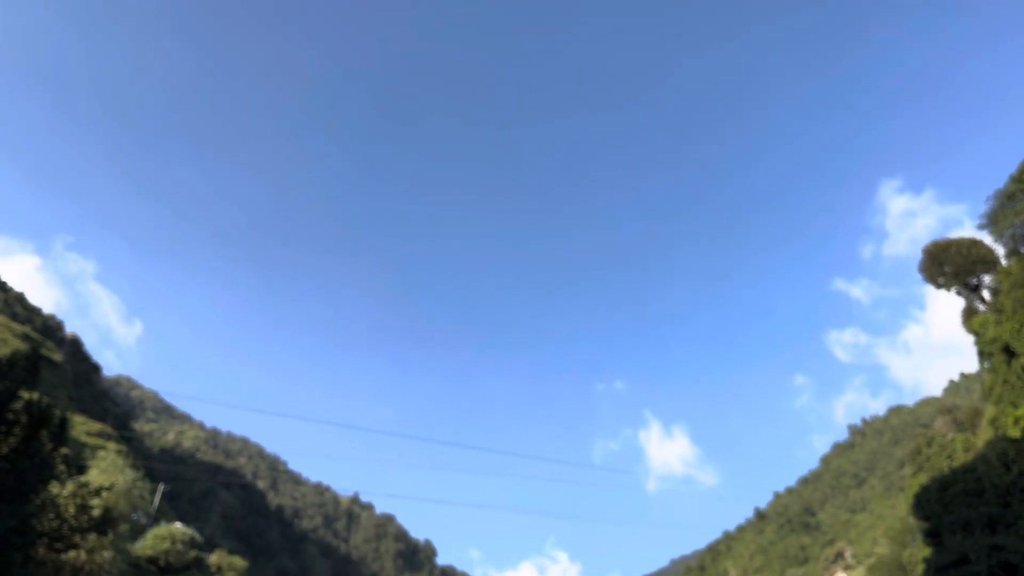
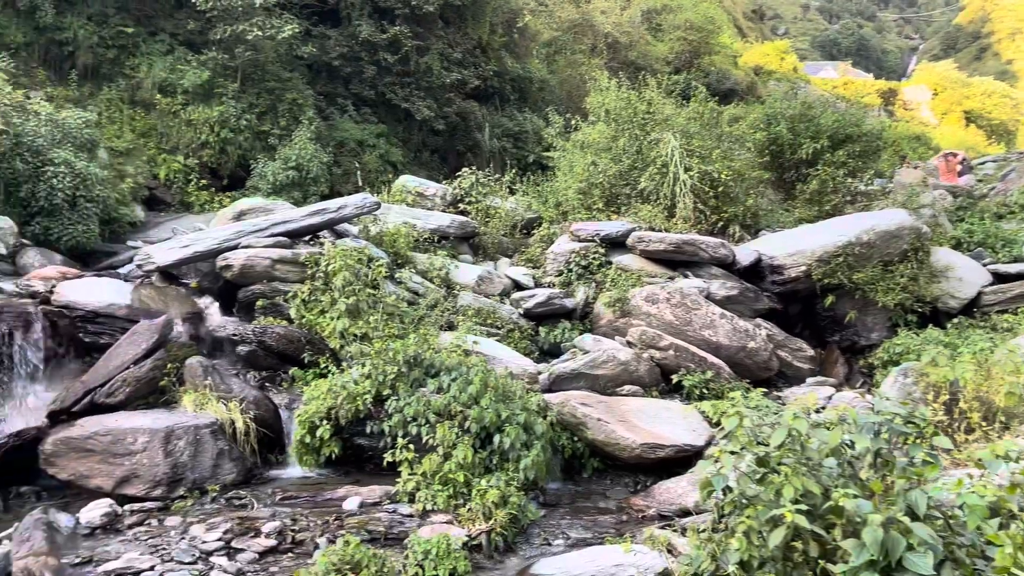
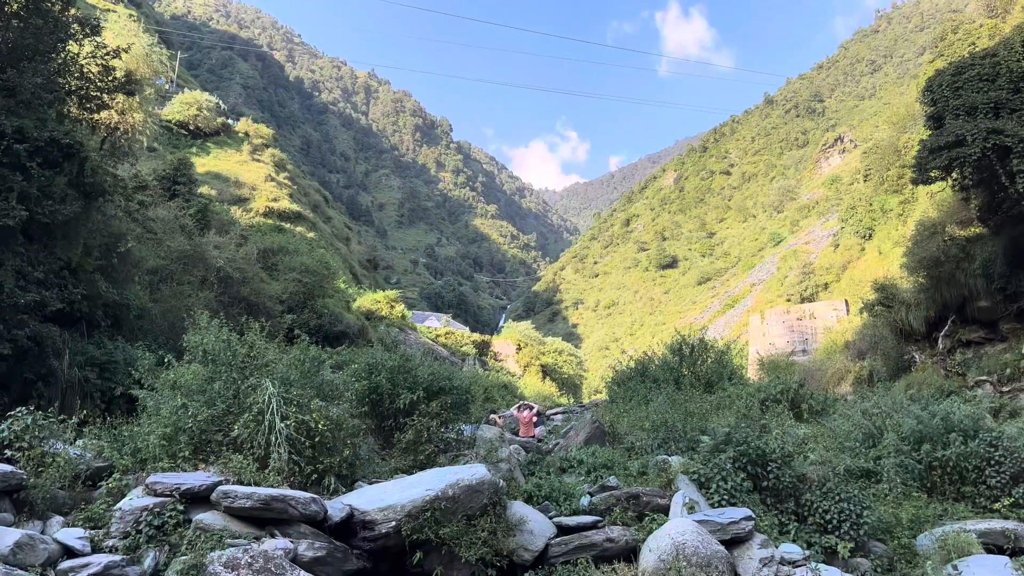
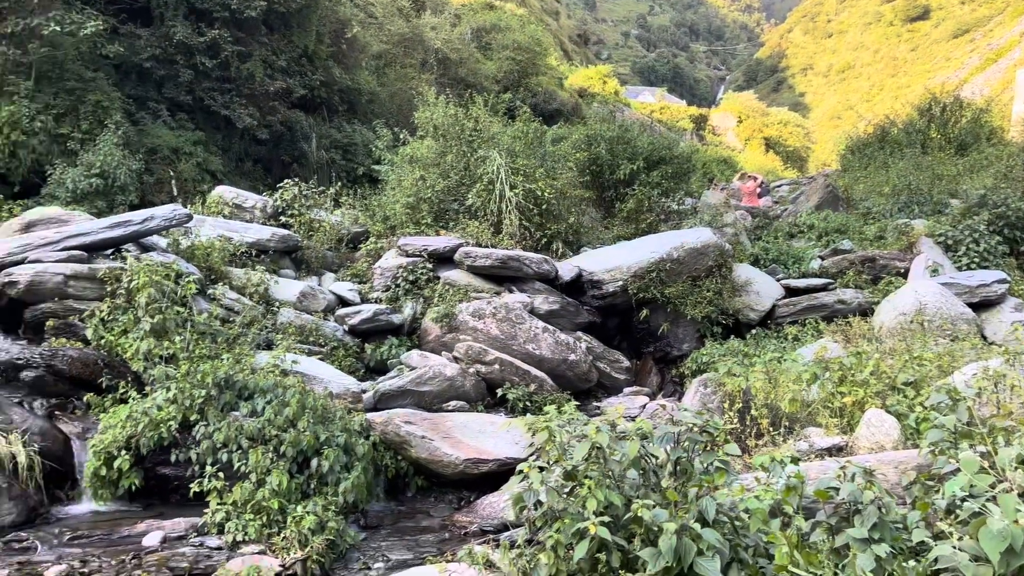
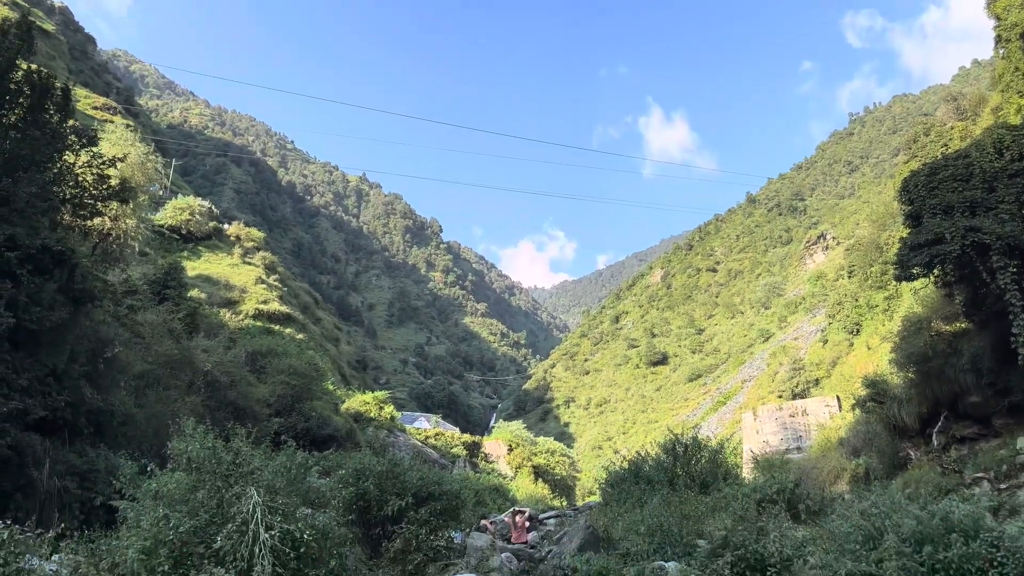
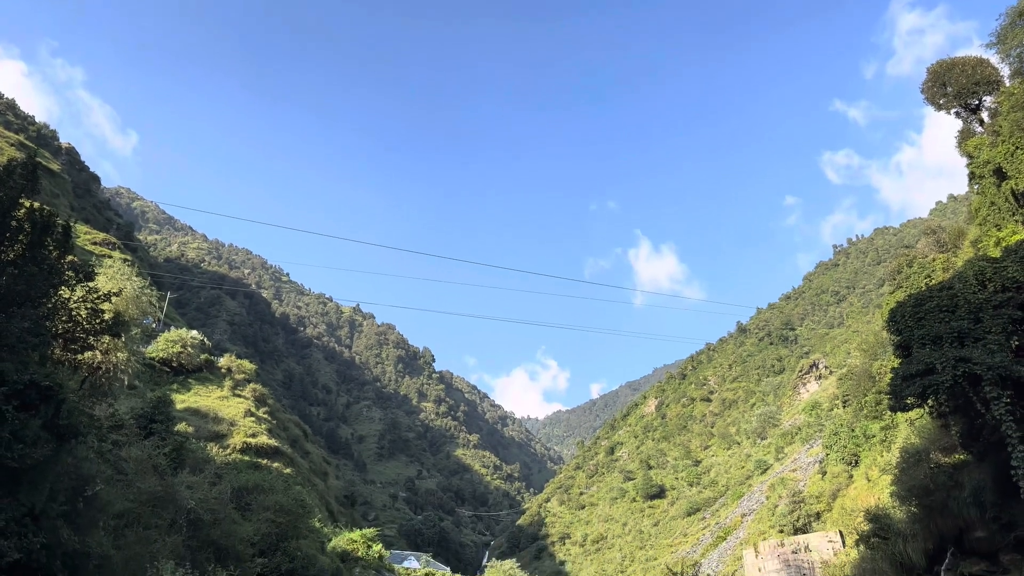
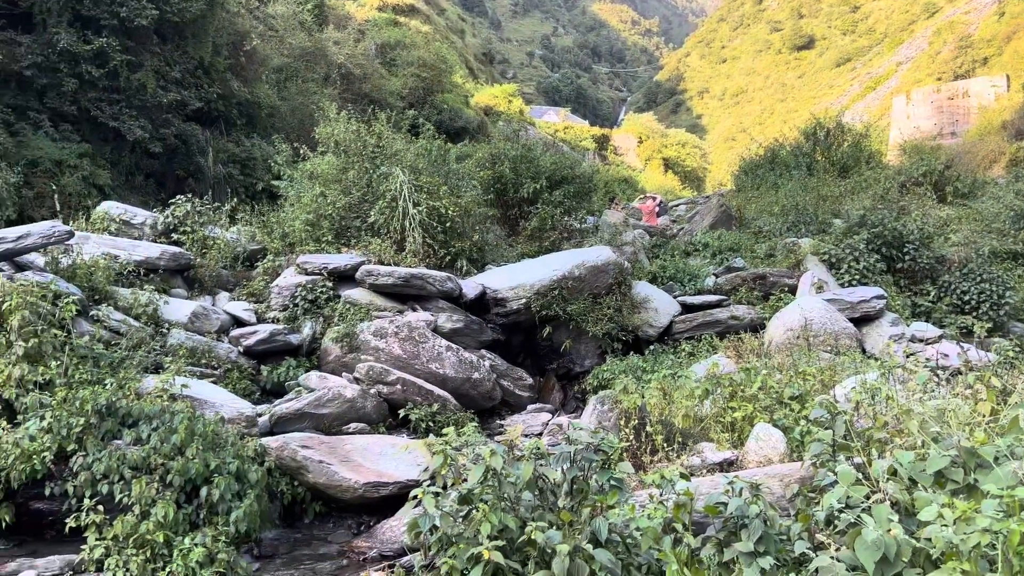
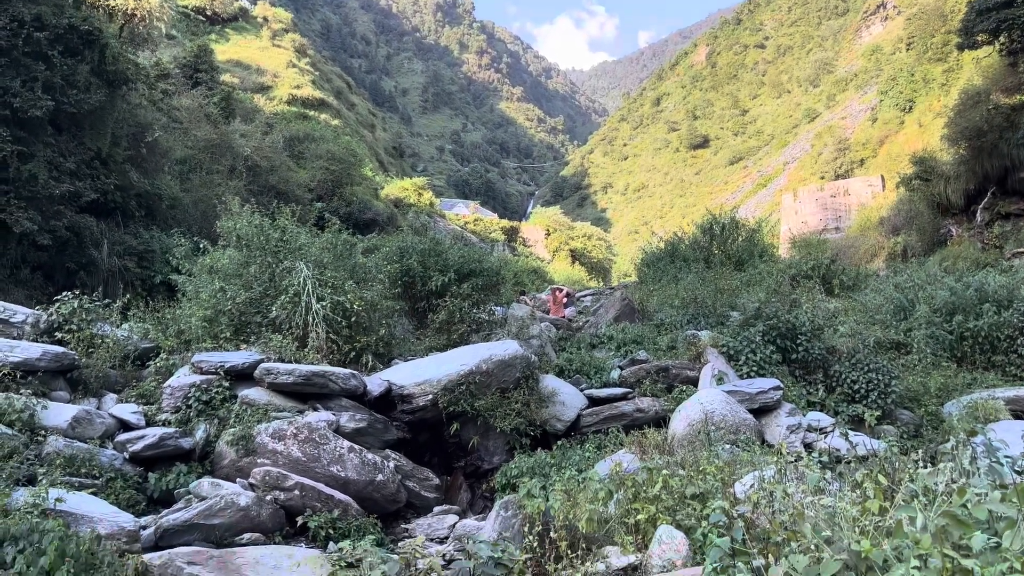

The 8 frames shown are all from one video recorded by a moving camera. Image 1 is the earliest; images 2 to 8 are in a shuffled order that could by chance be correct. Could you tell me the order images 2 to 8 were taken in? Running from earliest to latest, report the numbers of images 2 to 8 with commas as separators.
6, 5, 3, 8, 7, 4, 2
